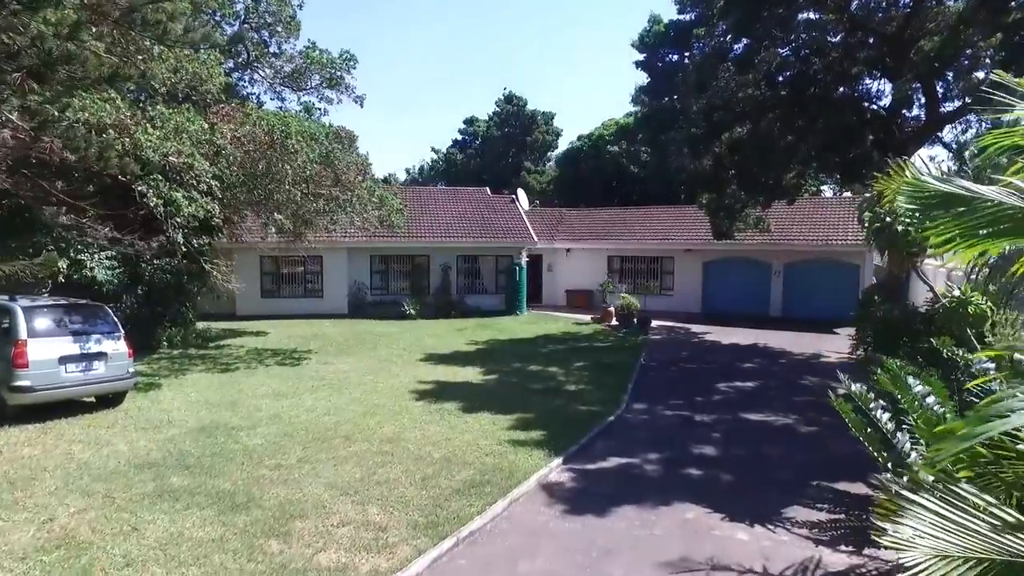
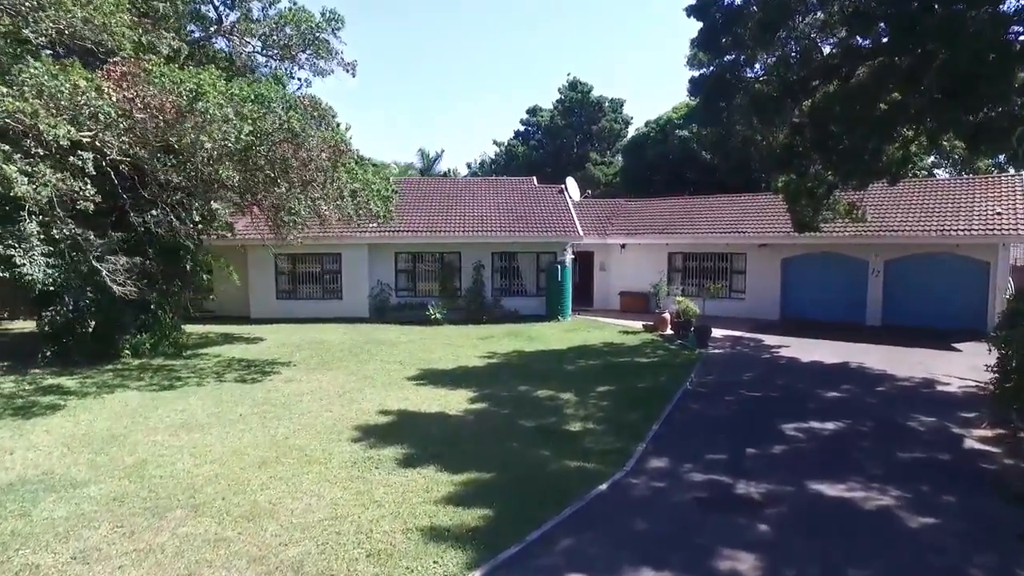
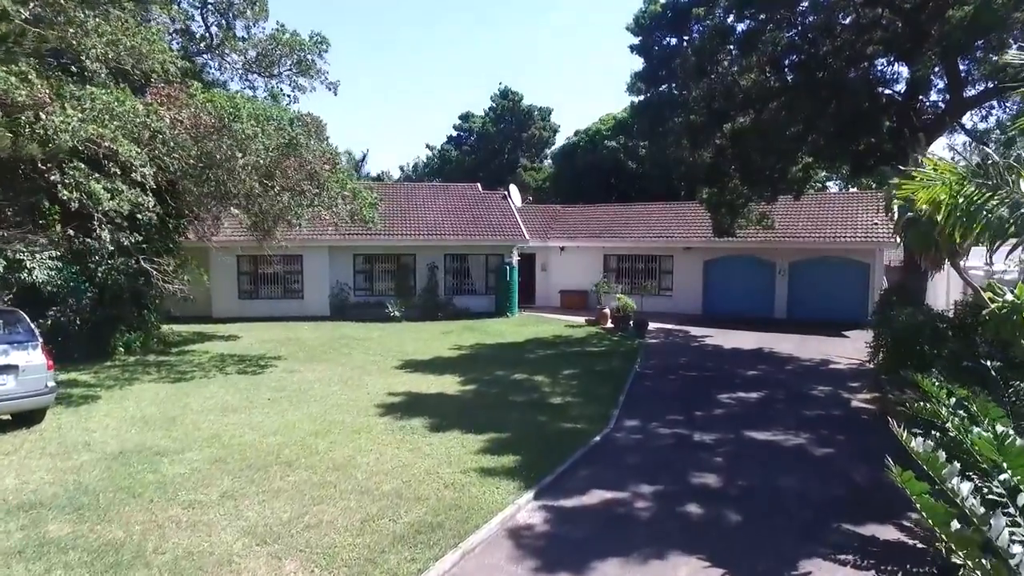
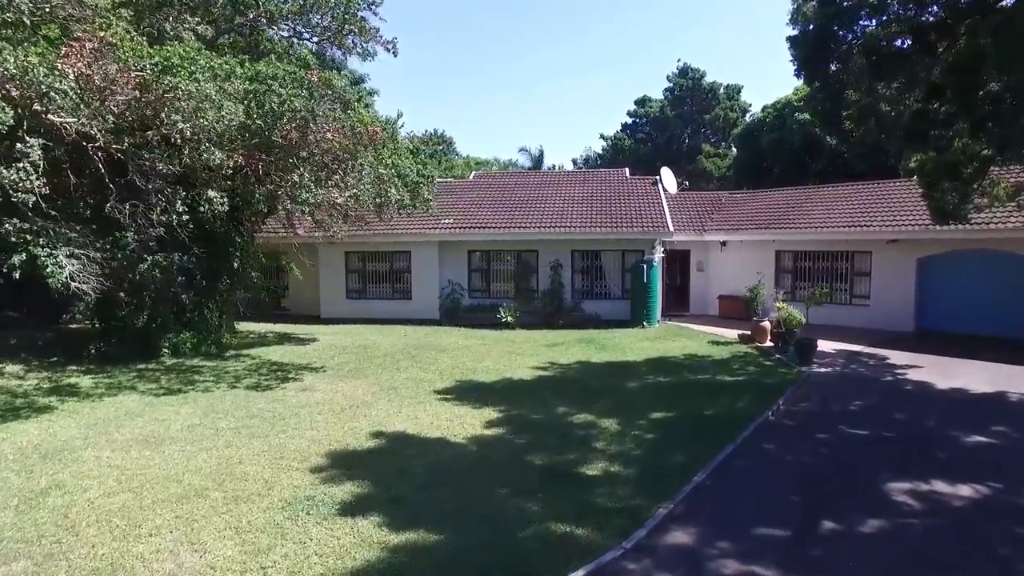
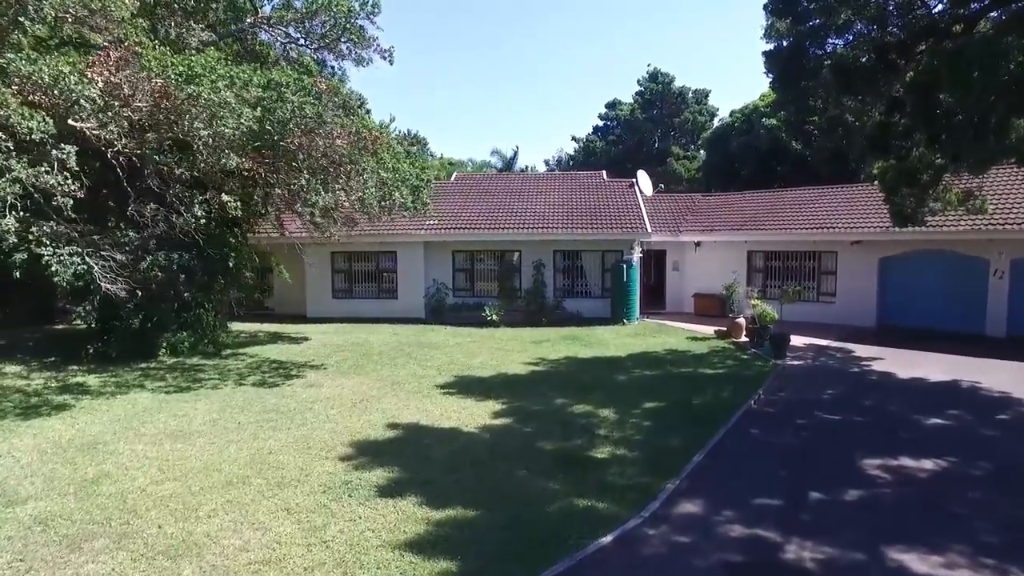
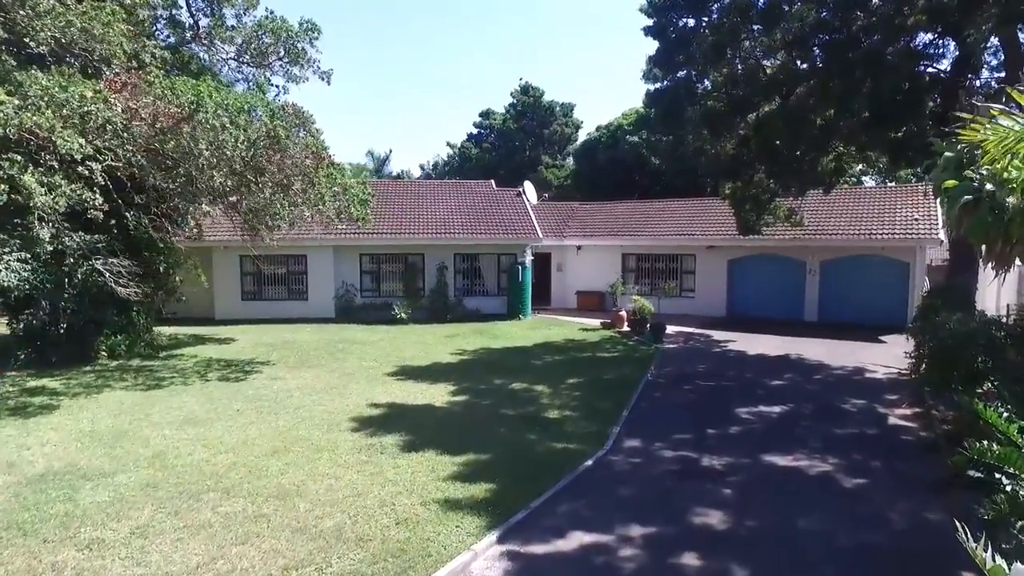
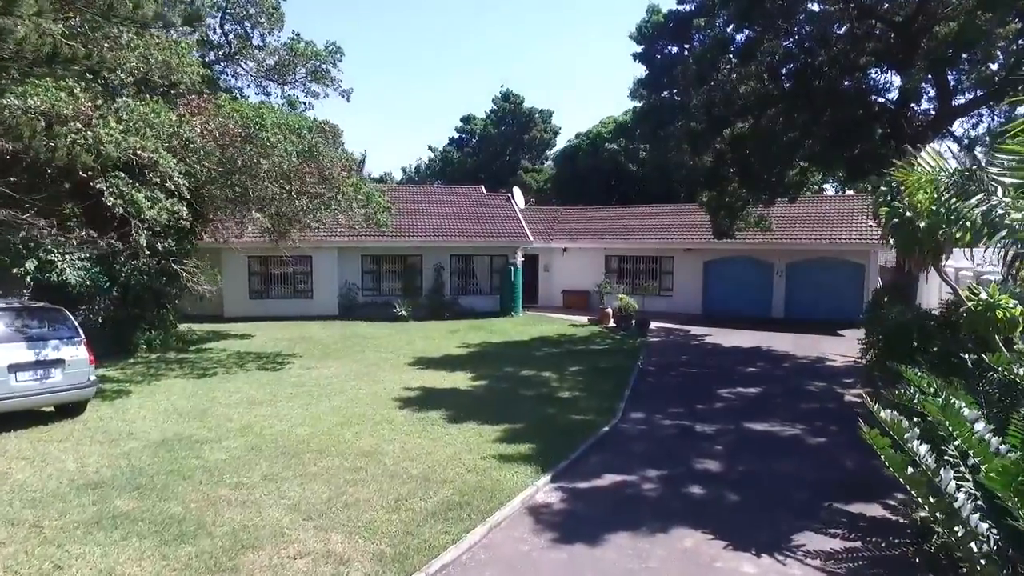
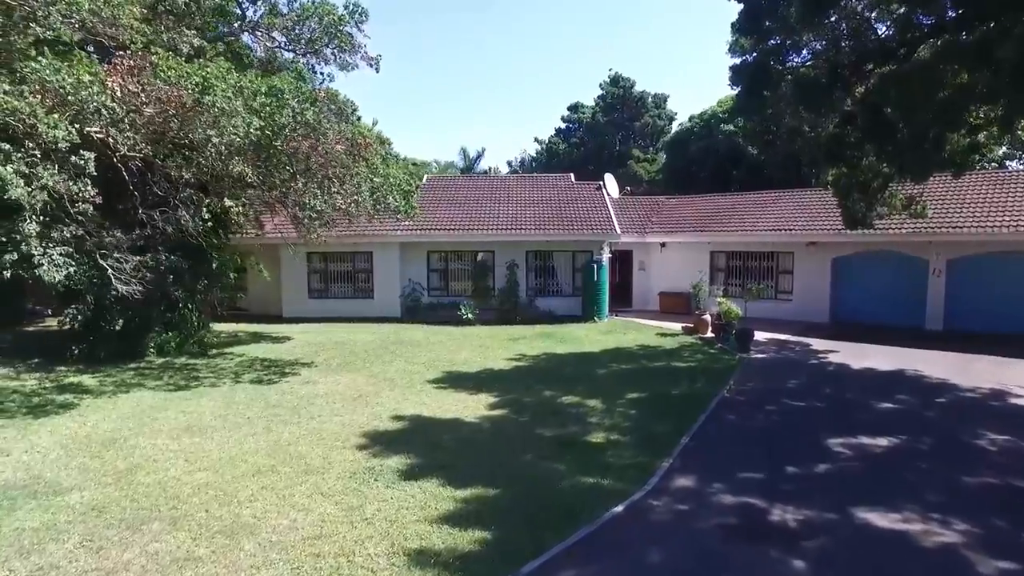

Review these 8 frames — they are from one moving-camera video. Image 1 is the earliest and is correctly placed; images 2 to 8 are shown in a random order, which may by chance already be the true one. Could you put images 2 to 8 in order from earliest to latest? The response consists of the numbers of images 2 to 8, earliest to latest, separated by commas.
7, 3, 6, 2, 8, 5, 4
